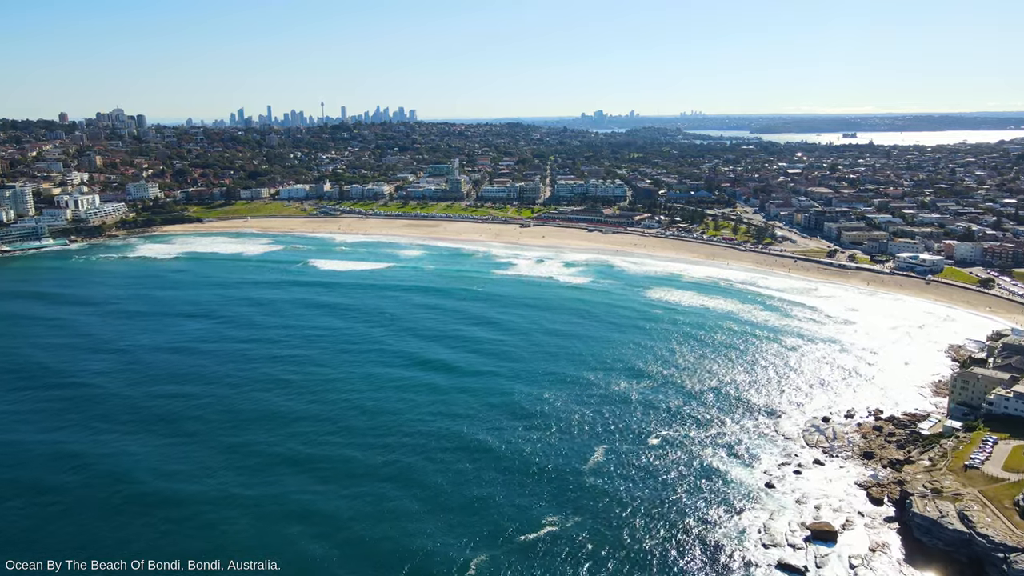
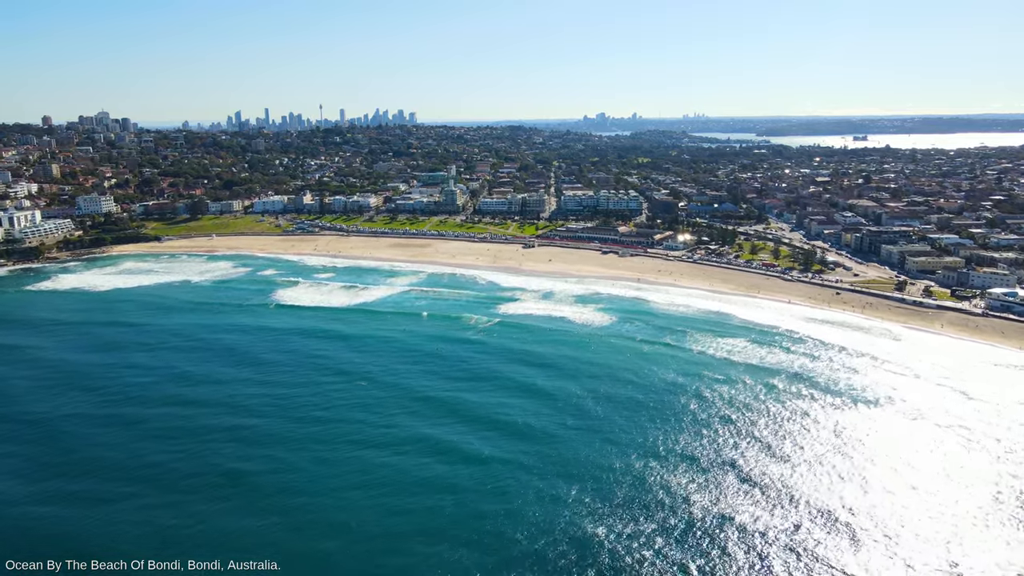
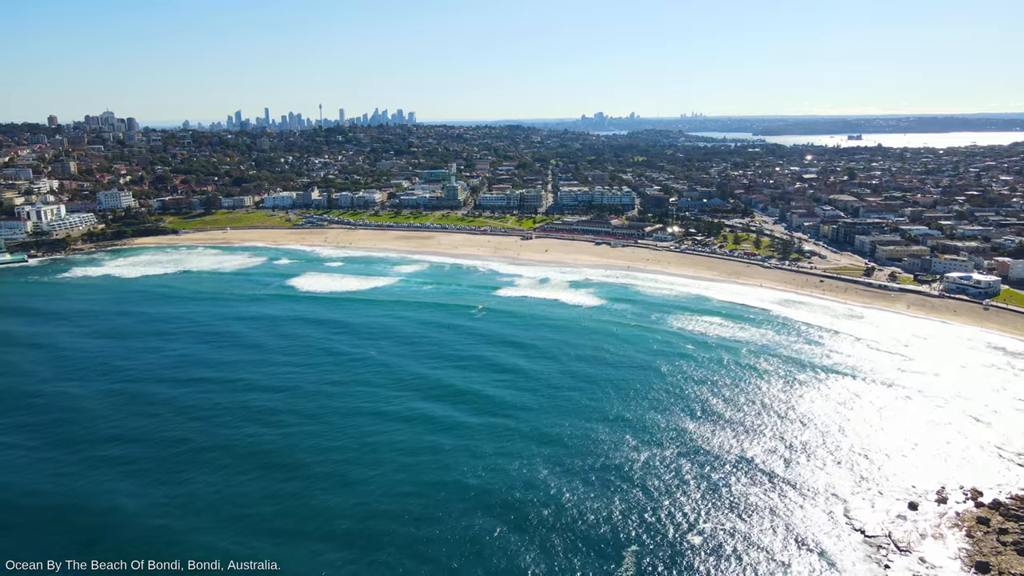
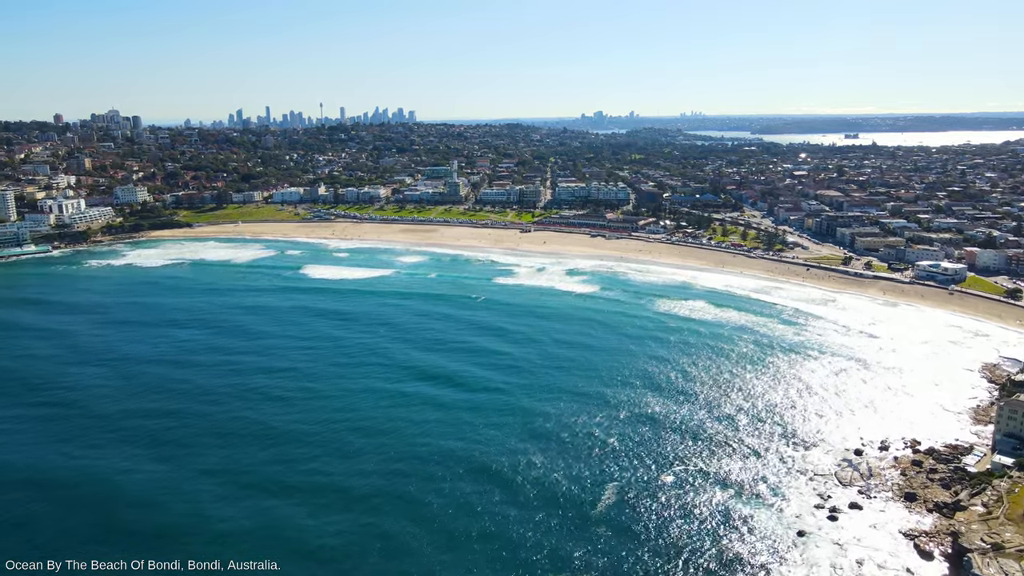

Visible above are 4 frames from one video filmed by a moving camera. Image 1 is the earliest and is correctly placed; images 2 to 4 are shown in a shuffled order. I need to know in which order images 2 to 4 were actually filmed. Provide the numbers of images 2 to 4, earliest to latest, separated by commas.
4, 3, 2
